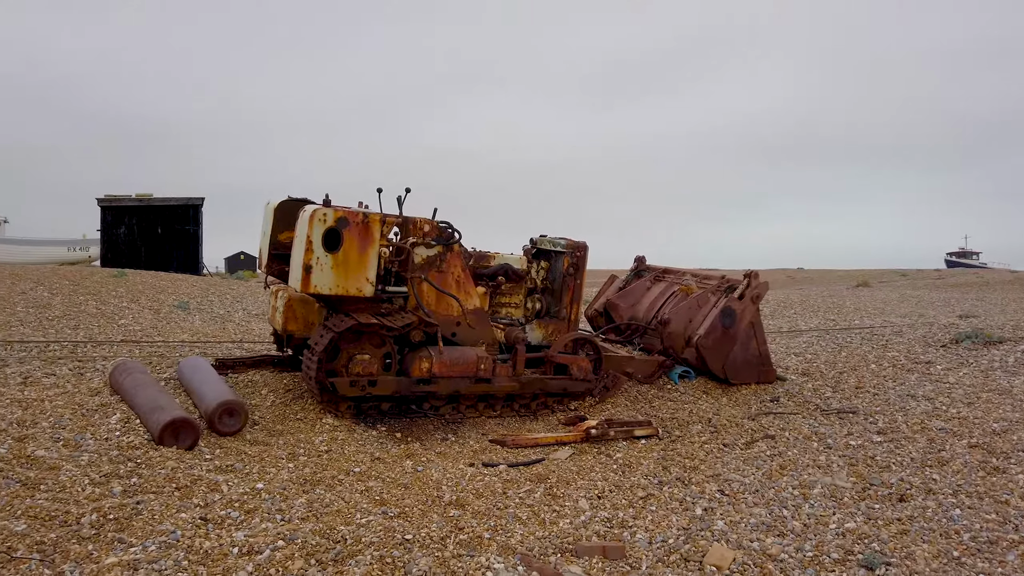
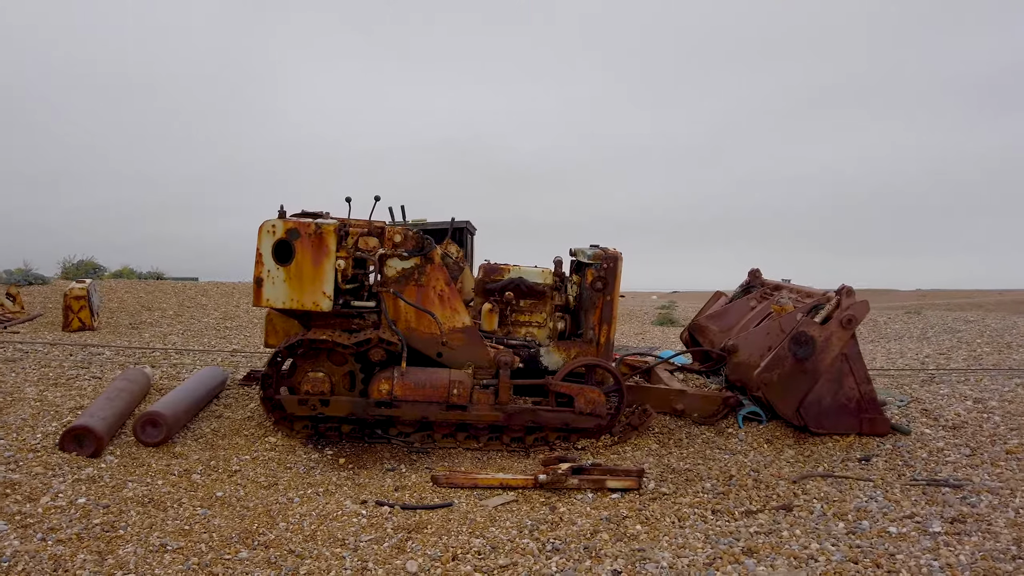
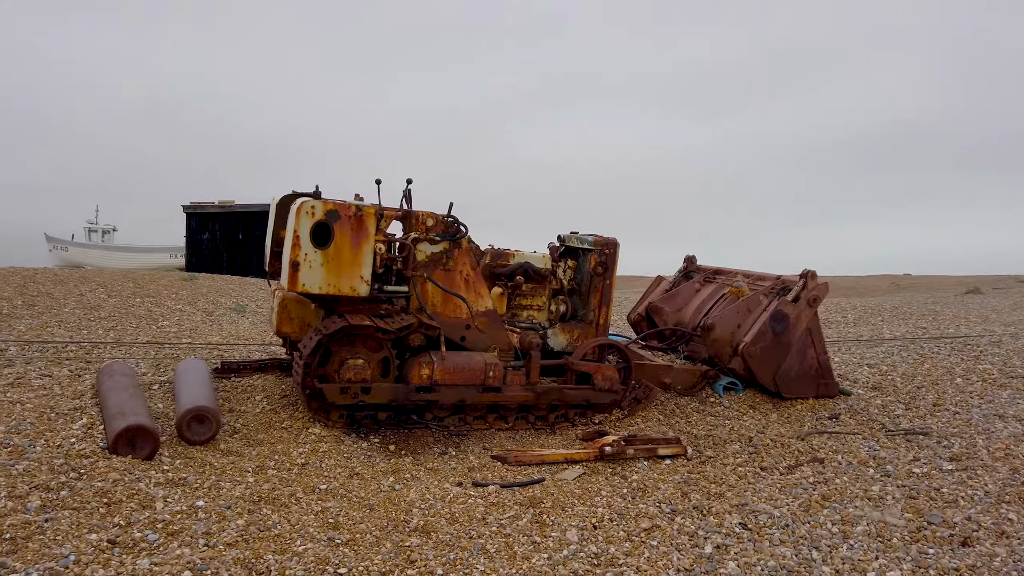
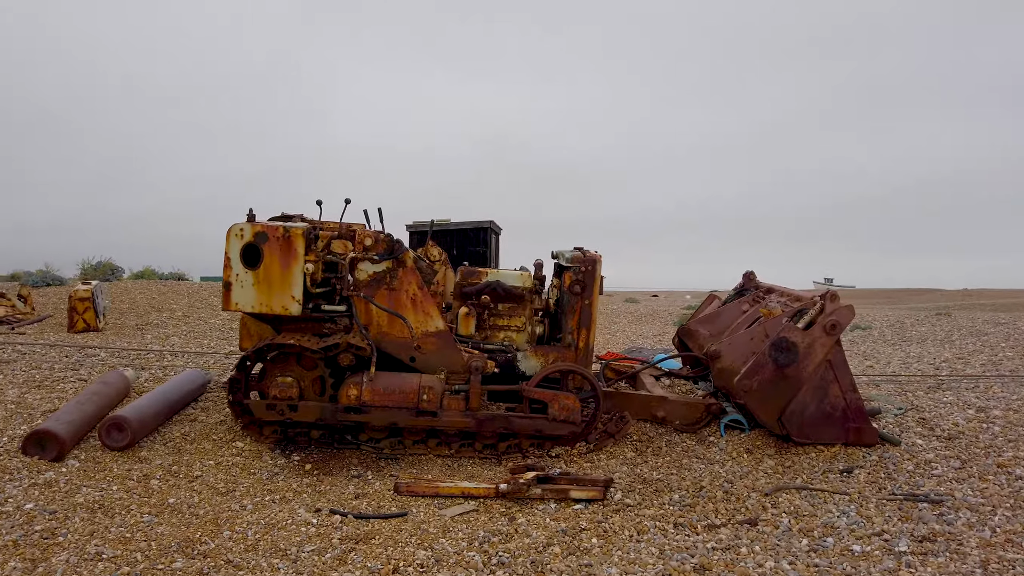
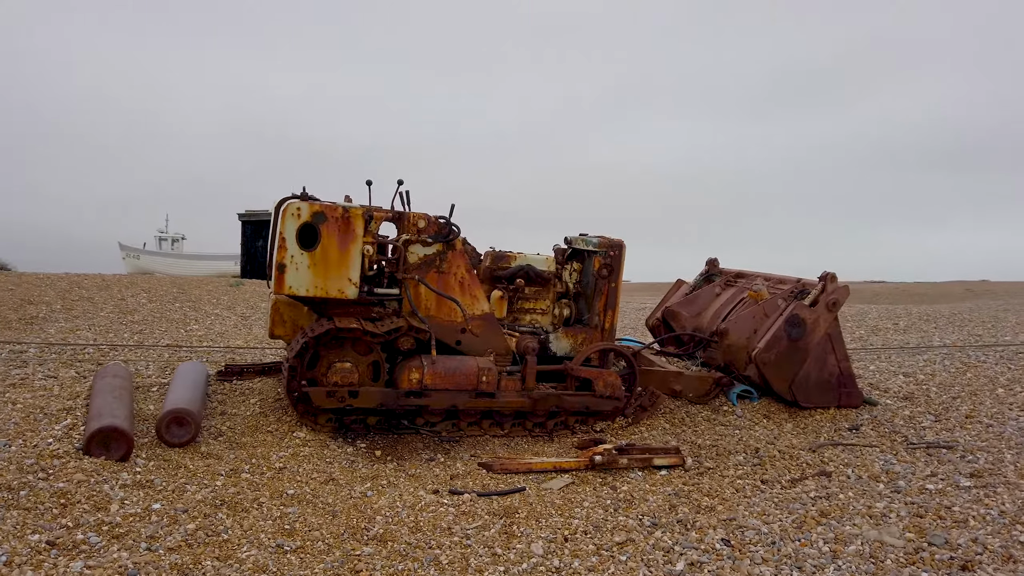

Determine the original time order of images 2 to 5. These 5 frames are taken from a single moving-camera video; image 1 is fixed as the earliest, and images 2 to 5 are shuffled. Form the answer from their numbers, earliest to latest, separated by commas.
3, 5, 2, 4
